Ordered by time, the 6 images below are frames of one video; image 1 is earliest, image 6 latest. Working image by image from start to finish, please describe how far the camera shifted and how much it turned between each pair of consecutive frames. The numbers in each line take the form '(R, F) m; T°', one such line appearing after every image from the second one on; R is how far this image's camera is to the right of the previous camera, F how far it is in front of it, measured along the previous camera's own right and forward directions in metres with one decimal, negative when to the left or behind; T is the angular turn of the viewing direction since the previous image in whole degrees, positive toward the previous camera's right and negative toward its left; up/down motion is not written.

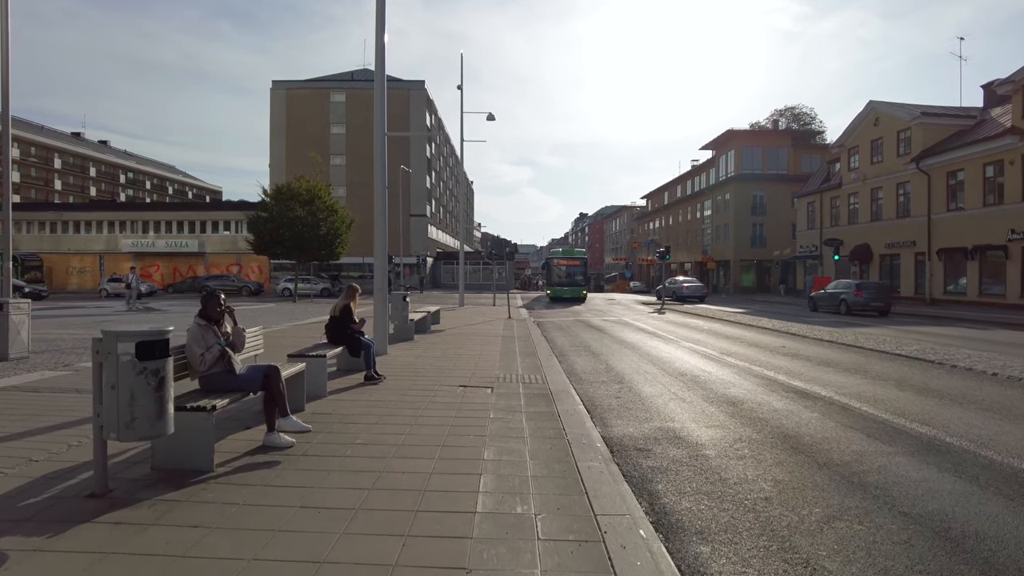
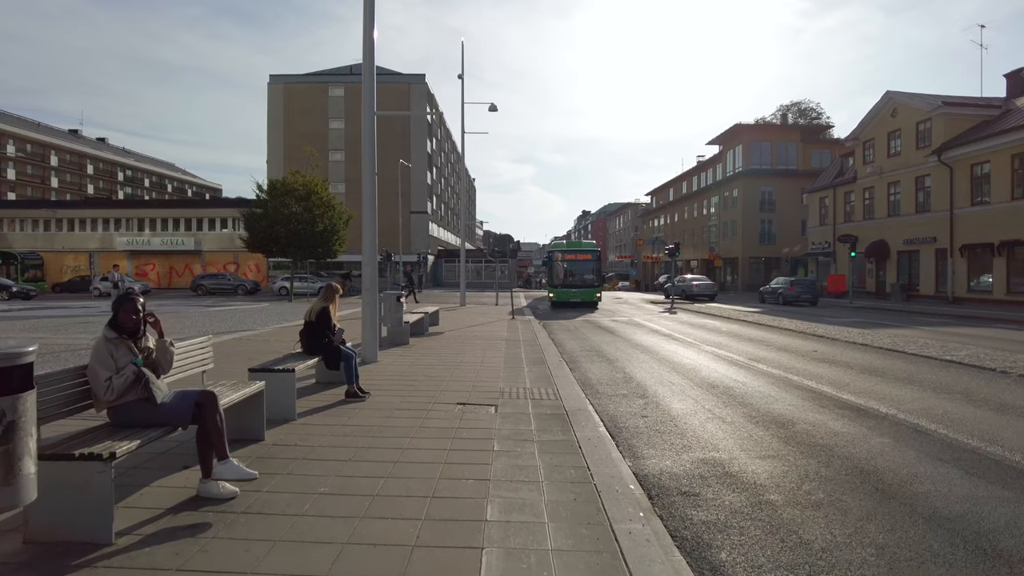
(-0.1, +1.4) m; 0°
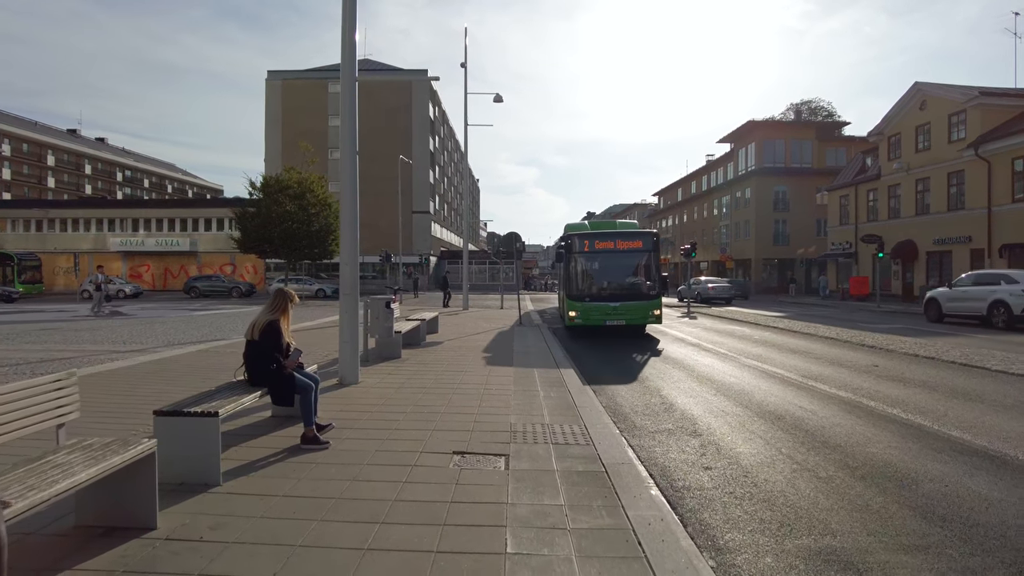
(-0.1, +2.0) m; 0°
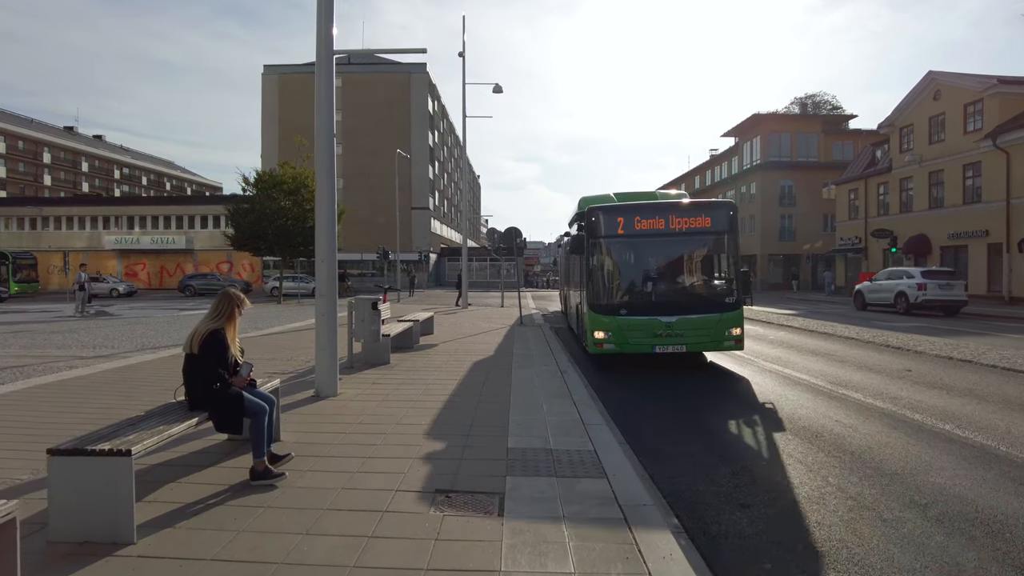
(+0.1, +1.0) m; 0°
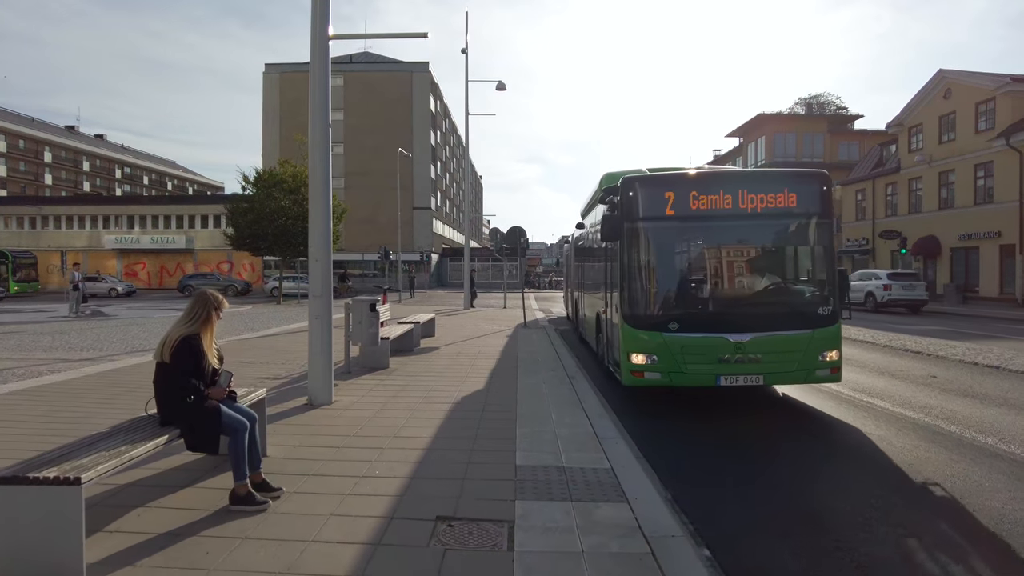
(-0.1, +0.5) m; 0°
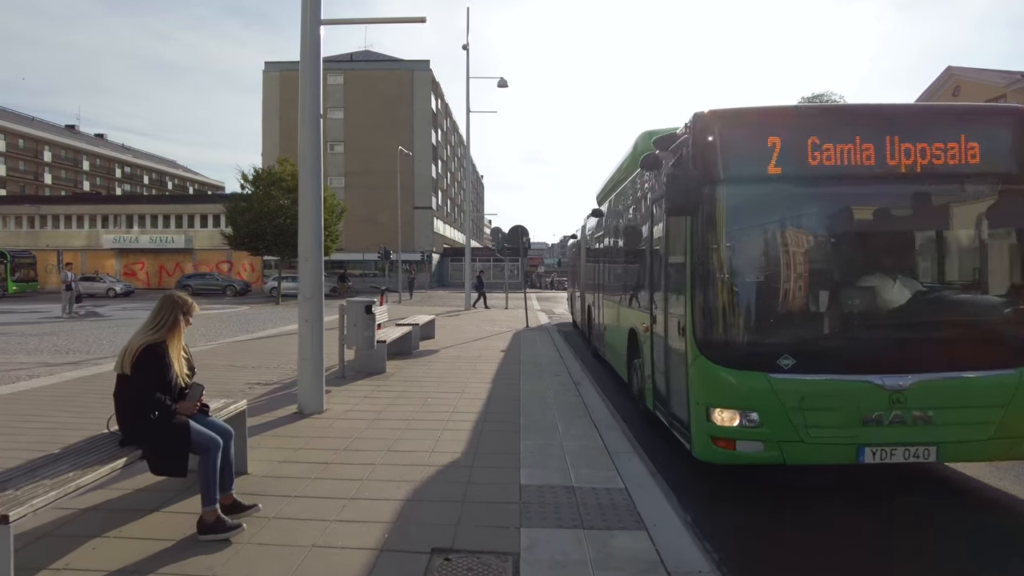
(0.0, +0.5) m; 0°
